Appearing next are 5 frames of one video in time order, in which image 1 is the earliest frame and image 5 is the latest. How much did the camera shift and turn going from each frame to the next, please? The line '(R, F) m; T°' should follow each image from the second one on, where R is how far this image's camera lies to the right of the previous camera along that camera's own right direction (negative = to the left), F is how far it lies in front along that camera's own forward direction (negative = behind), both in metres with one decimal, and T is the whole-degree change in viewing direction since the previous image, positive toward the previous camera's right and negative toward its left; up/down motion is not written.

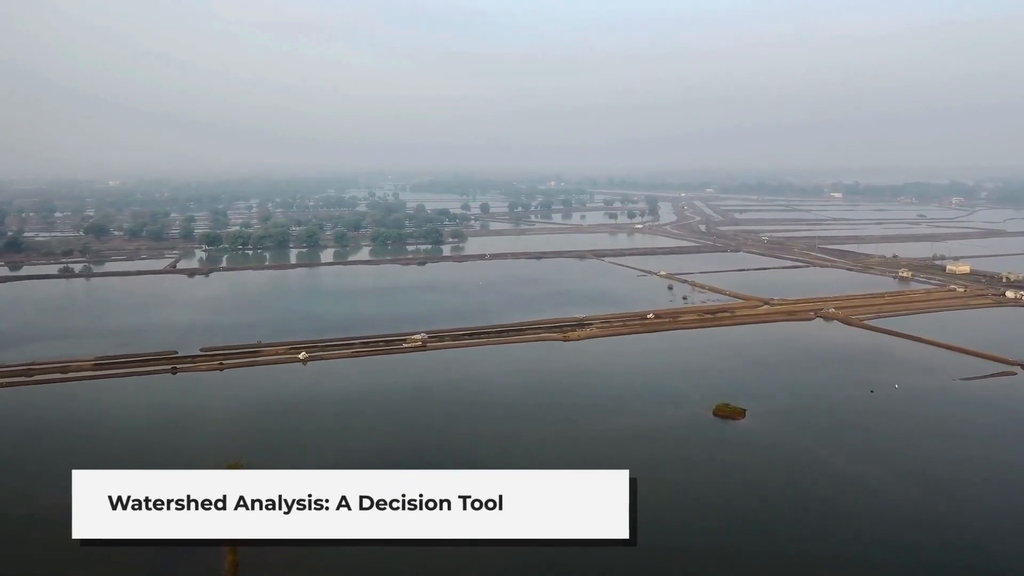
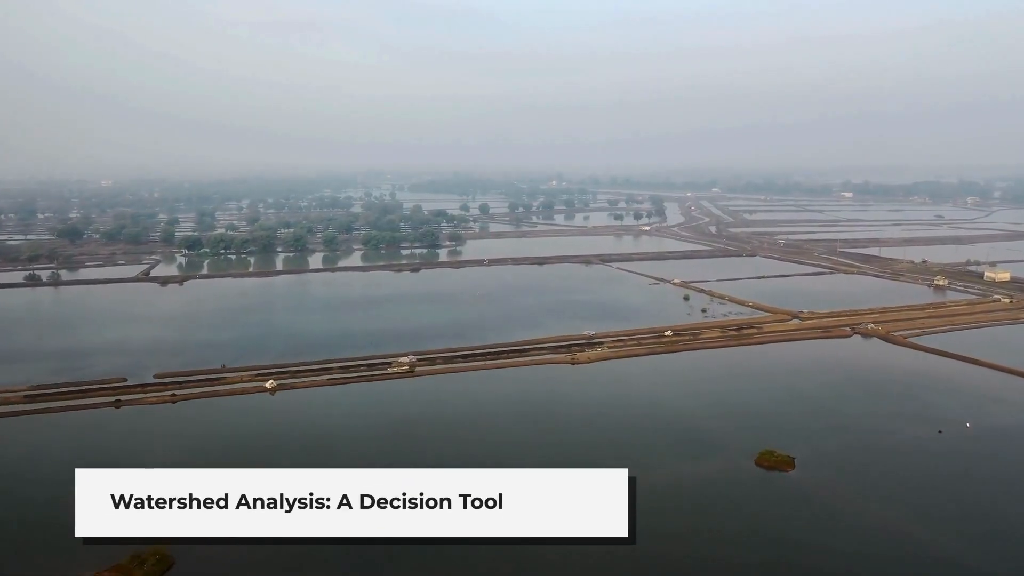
(0.0, +1.1) m; 0°
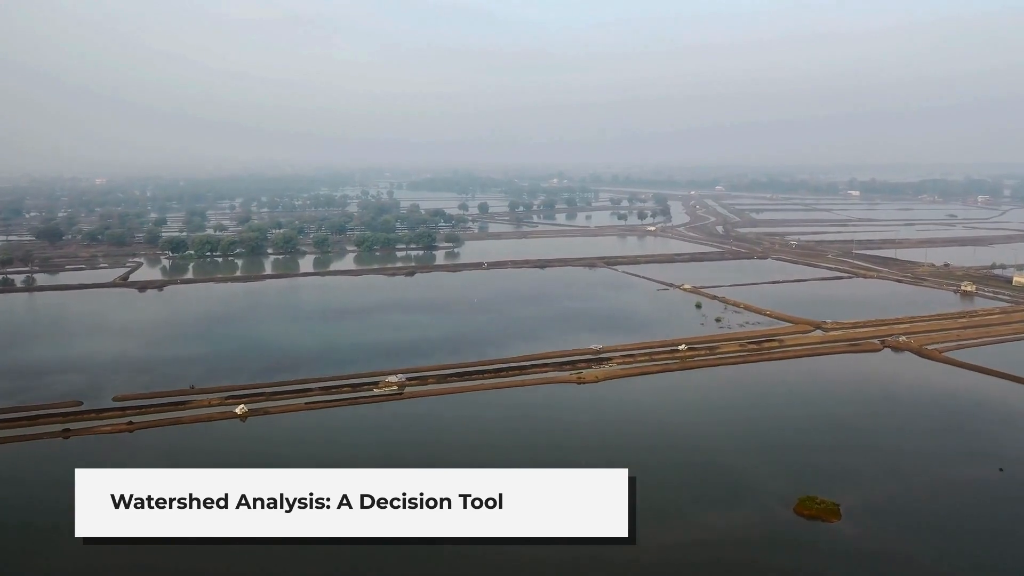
(0.0, +0.7) m; 0°
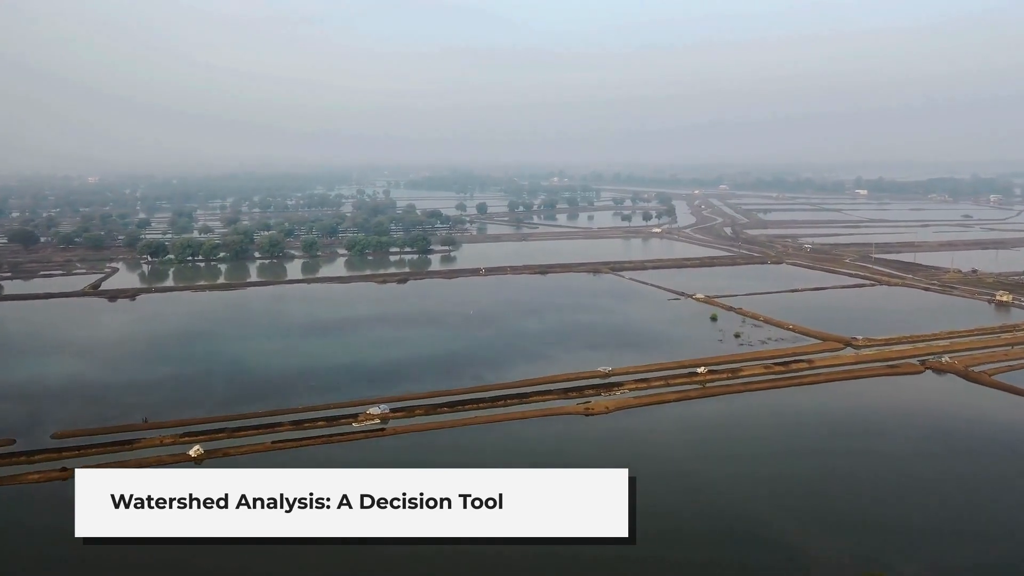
(0.0, +0.8) m; 0°
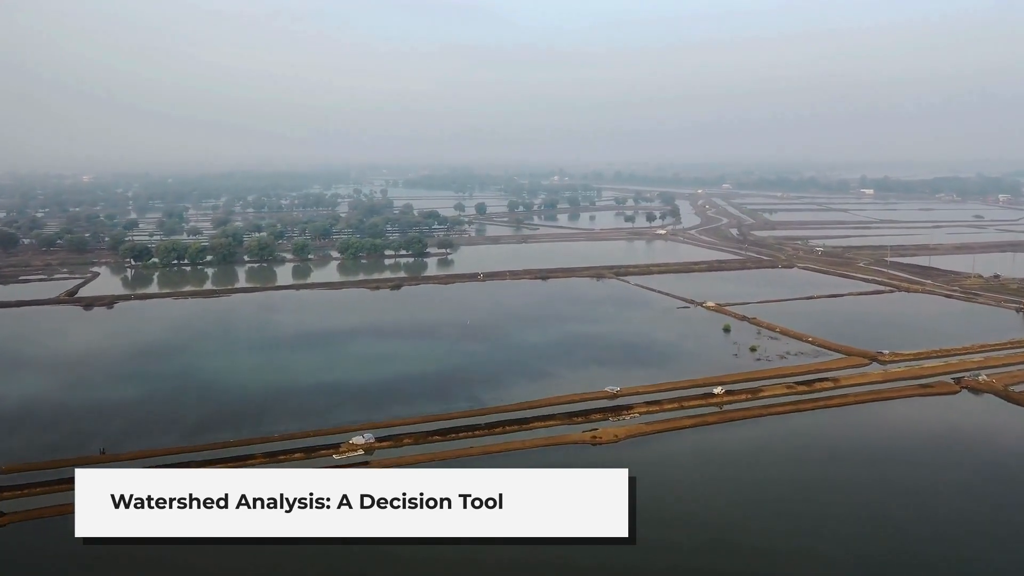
(0.0, +0.6) m; 0°
